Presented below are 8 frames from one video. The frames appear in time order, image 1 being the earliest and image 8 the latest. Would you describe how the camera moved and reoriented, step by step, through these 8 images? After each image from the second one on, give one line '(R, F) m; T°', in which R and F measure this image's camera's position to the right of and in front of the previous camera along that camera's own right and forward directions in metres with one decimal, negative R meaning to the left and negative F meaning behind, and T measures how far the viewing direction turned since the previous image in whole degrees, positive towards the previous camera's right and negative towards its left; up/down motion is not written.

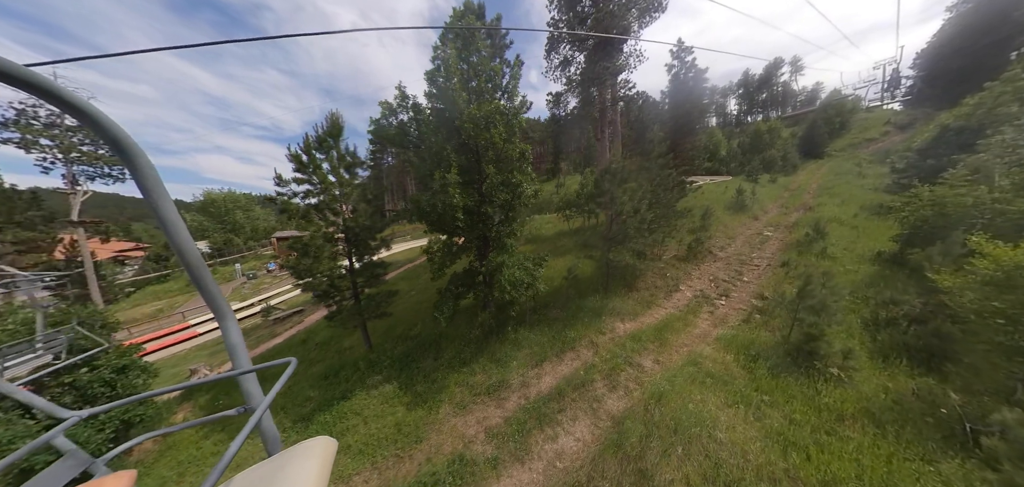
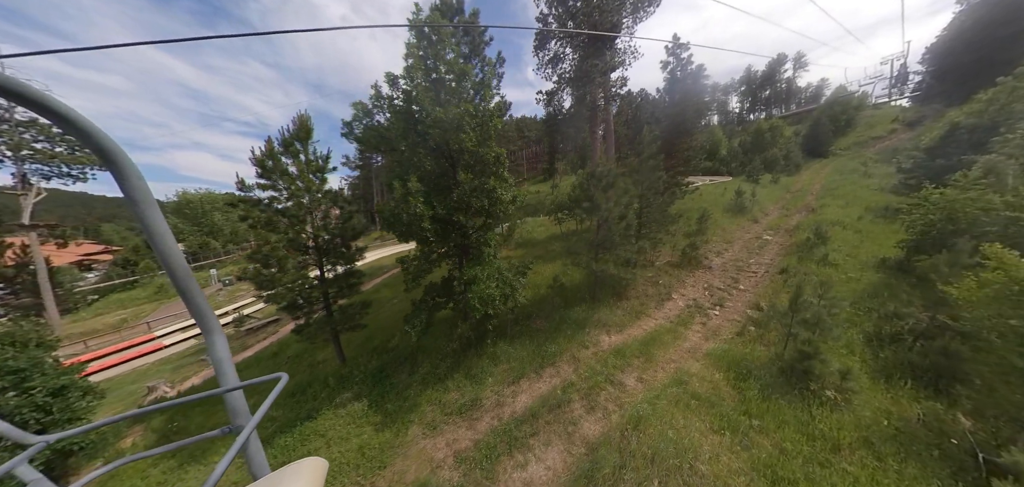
(+0.8, +0.5) m; -1°
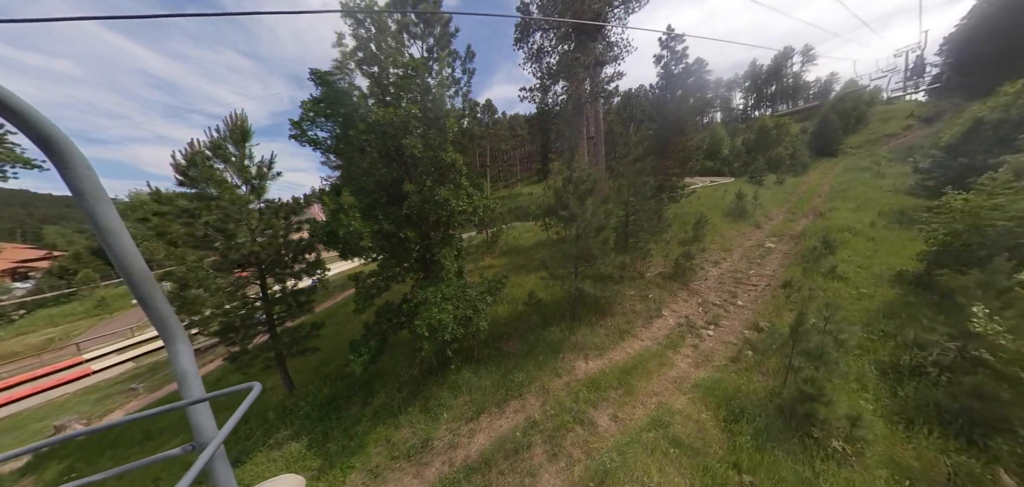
(+1.2, +1.0) m; -1°
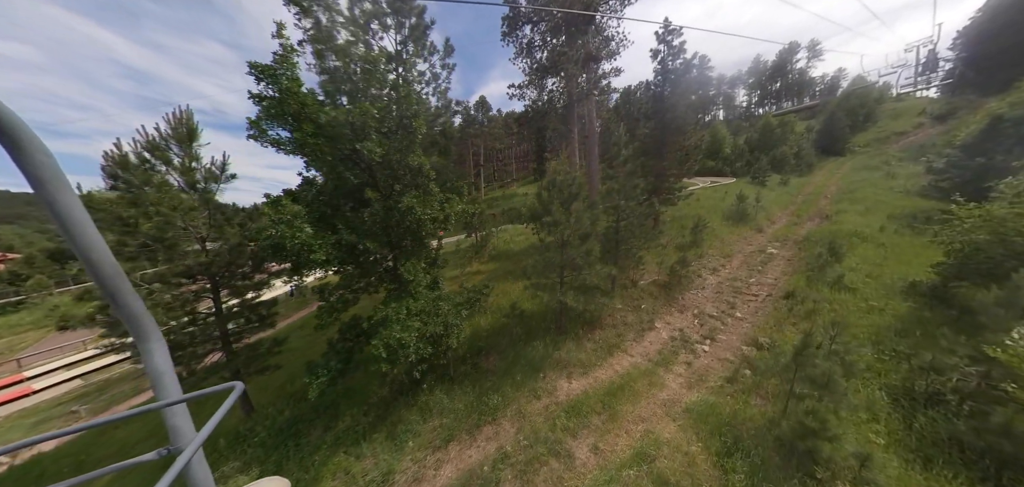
(+0.7, +0.7) m; -1°
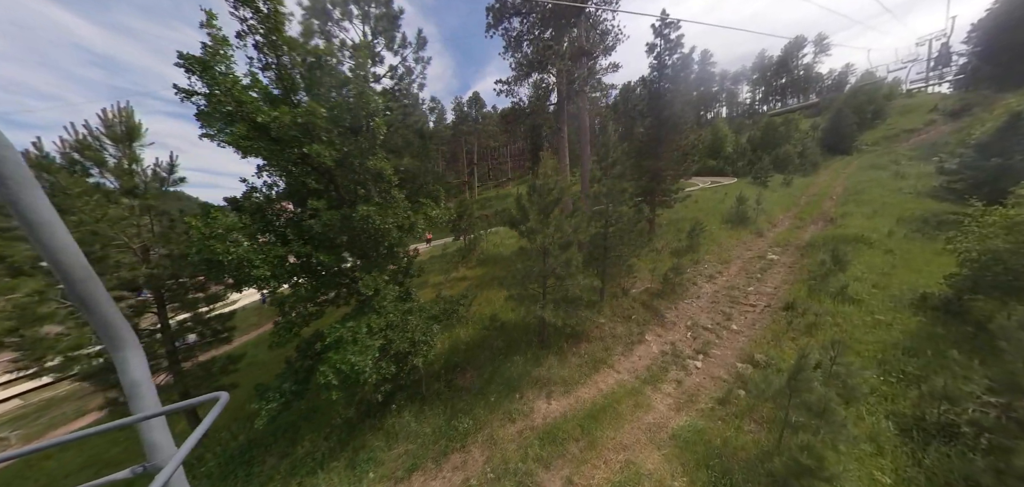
(+0.7, +0.6) m; -1°
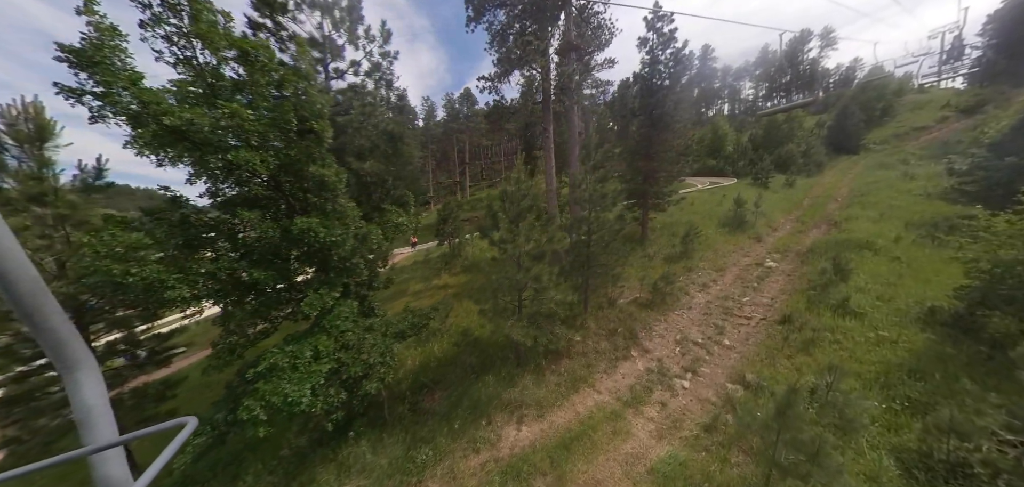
(+0.8, +0.6) m; -1°
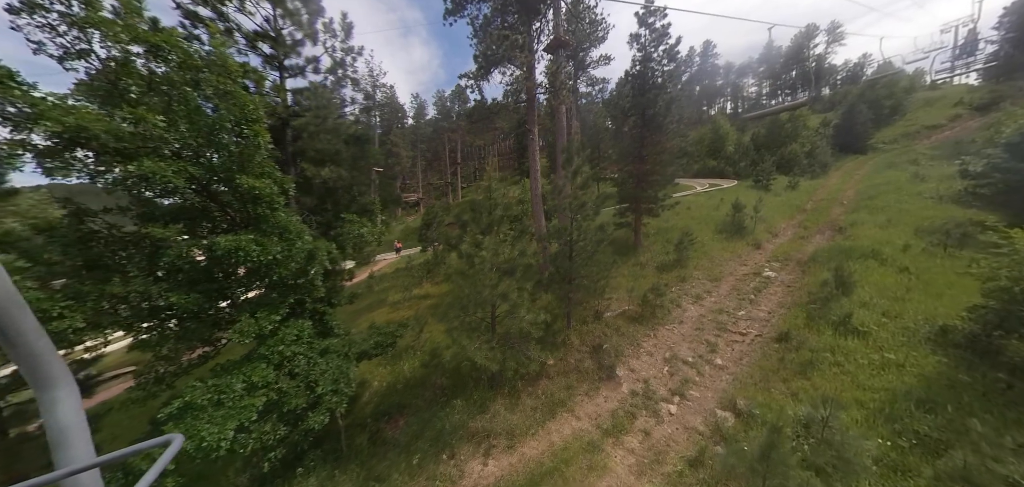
(+0.8, +0.6) m; -1°
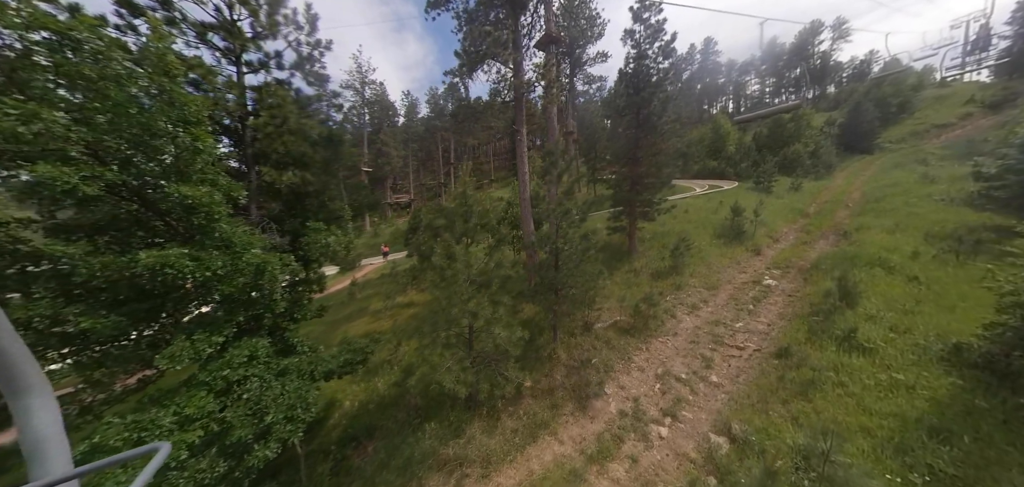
(+0.6, +0.5) m; 0°
